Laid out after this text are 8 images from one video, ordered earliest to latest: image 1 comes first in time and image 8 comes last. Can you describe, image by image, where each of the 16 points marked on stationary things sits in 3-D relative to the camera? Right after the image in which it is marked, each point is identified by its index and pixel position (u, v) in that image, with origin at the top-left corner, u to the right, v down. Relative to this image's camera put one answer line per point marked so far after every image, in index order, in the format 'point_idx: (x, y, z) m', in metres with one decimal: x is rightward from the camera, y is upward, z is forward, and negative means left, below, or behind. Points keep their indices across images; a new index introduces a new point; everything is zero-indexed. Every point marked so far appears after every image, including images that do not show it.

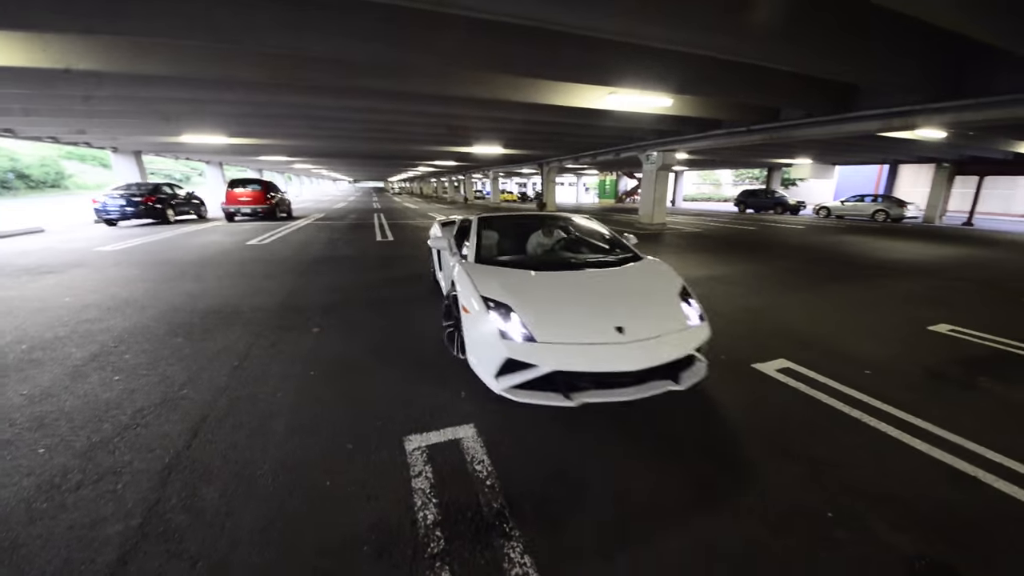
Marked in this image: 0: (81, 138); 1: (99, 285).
0: (-18.7, +6.5, +17.2) m
1: (-7.1, 0.0, +6.9) m
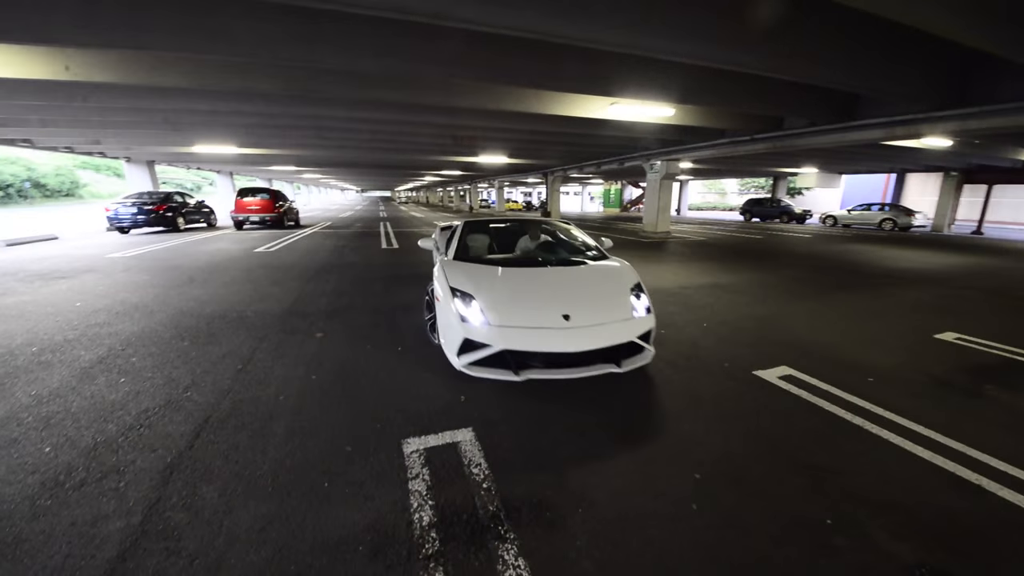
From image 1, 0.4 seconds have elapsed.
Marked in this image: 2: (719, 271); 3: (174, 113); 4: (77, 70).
0: (-18.5, +6.2, +17.6) m
1: (-7.1, 0.0, +7.0) m
2: (+5.1, +0.4, +9.8) m
3: (-8.6, +4.4, +10.1) m
4: (-7.0, +3.5, +6.4) m
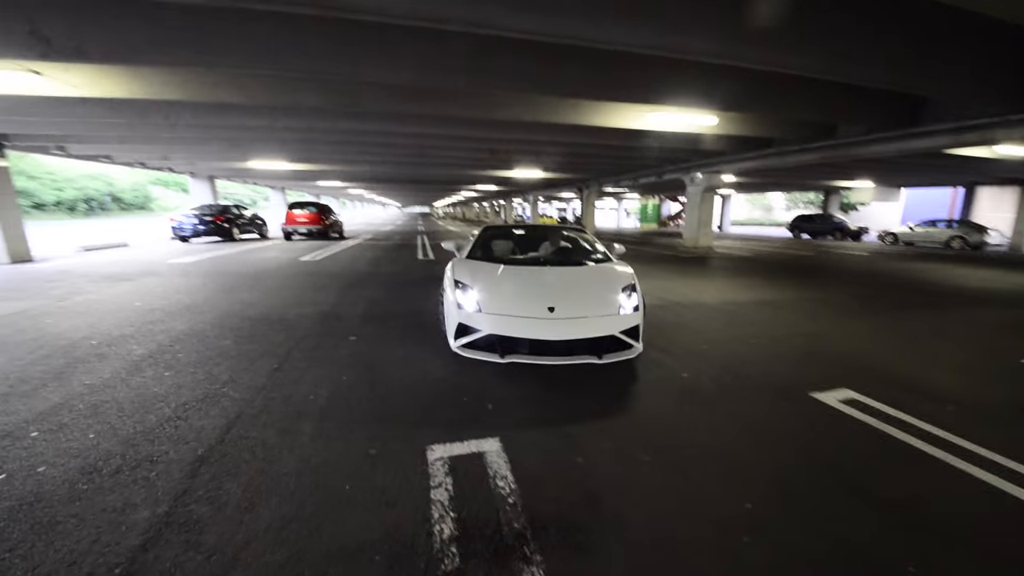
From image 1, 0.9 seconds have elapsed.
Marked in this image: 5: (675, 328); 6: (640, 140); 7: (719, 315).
0: (-16.8, +6.0, +19.2) m
1: (-6.5, -0.1, +7.5) m
2: (+5.9, 0.0, +9.2) m
3: (-7.6, +4.3, +10.9) m
4: (-6.4, +3.5, +7.0) m
5: (+2.3, -0.6, +5.7) m
6: (+3.7, +4.2, +11.3) m
7: (+3.4, -0.4, +6.5) m
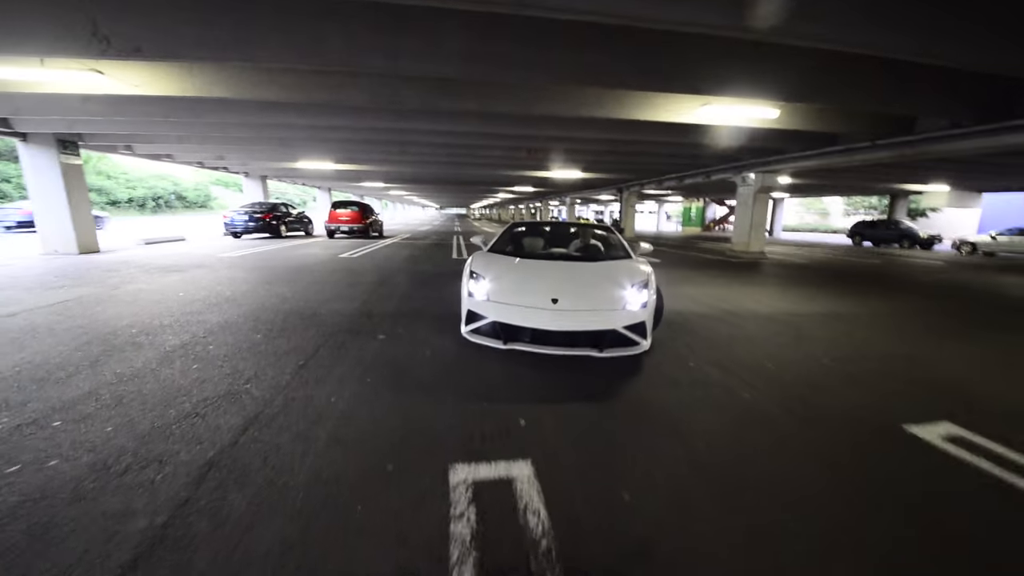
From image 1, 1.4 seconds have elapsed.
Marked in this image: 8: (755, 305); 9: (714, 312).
0: (-14.9, +6.4, +20.3) m
1: (-5.8, +0.1, +7.7) m
2: (+6.7, -0.2, +8.3) m
3: (-6.5, +4.5, +11.2) m
4: (-5.6, +3.7, +7.2) m
5: (+2.8, -0.7, +5.1) m
6: (+4.7, +4.1, +10.6) m
7: (+3.9, -0.6, +5.8) m
8: (+4.4, -0.3, +7.1) m
9: (+3.3, -0.4, +6.4) m
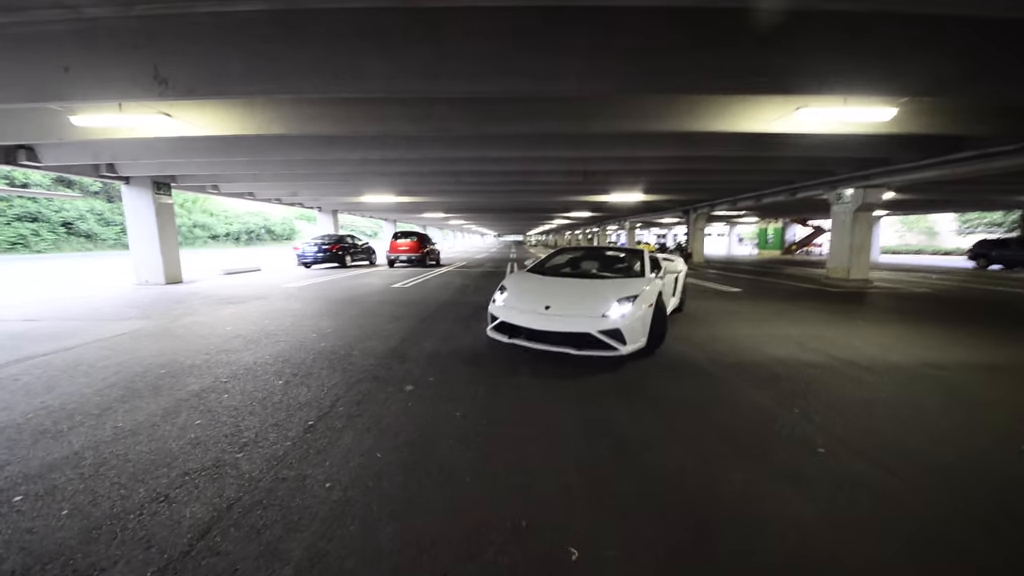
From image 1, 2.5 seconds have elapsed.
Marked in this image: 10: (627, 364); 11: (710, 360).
0: (-11.9, +4.9, +21.8) m
1: (-4.8, -0.6, +7.6) m
2: (+7.6, -0.8, +6.4) m
3: (-5.0, +3.6, +11.4) m
4: (-4.7, +3.1, +7.4) m
5: (+3.3, -1.1, +3.8) m
6: (+6.1, +3.2, +9.2) m
7: (+4.5, -1.1, +4.3) m
8: (+5.2, -0.9, +5.5) m
9: (+4.0, -0.9, +5.0) m
10: (+1.4, -0.9, +4.7) m
11: (+2.5, -0.9, +5.0) m
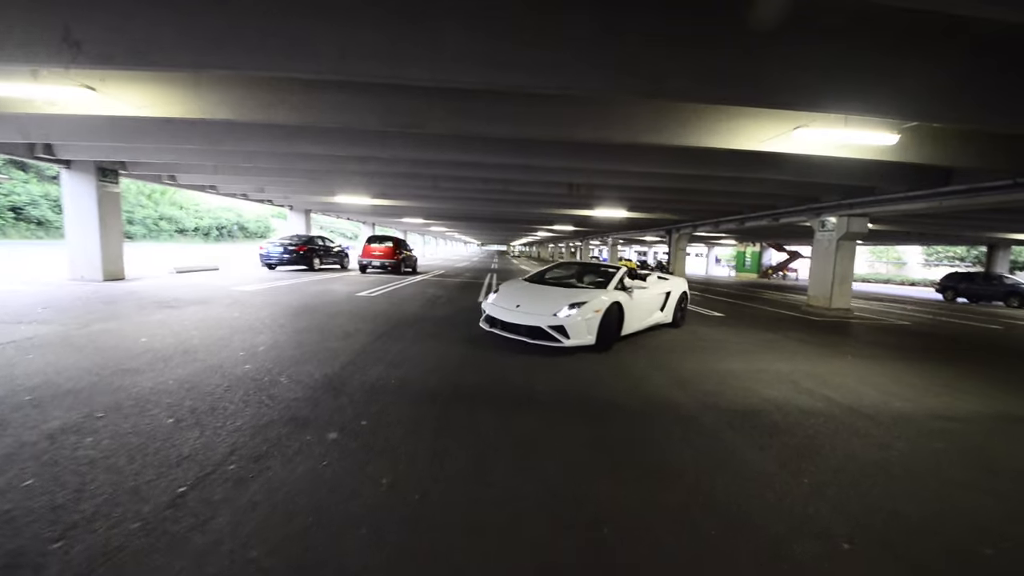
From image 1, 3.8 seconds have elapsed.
0: (-12.9, +4.8, +20.6) m
1: (-5.3, -0.6, +6.6) m
2: (+7.1, -1.4, +6.0) m
3: (-5.5, +3.4, +10.6) m
4: (-5.1, +3.0, +6.5) m
5: (+2.9, -1.5, +3.2) m
6: (+5.6, +2.6, +8.8) m
7: (+4.1, -1.5, +3.8) m
8: (+4.7, -1.4, +5.0) m
9: (+3.6, -1.4, +4.4) m
10: (+1.0, -1.2, +4.1) m
11: (+2.1, -1.3, +4.3) m
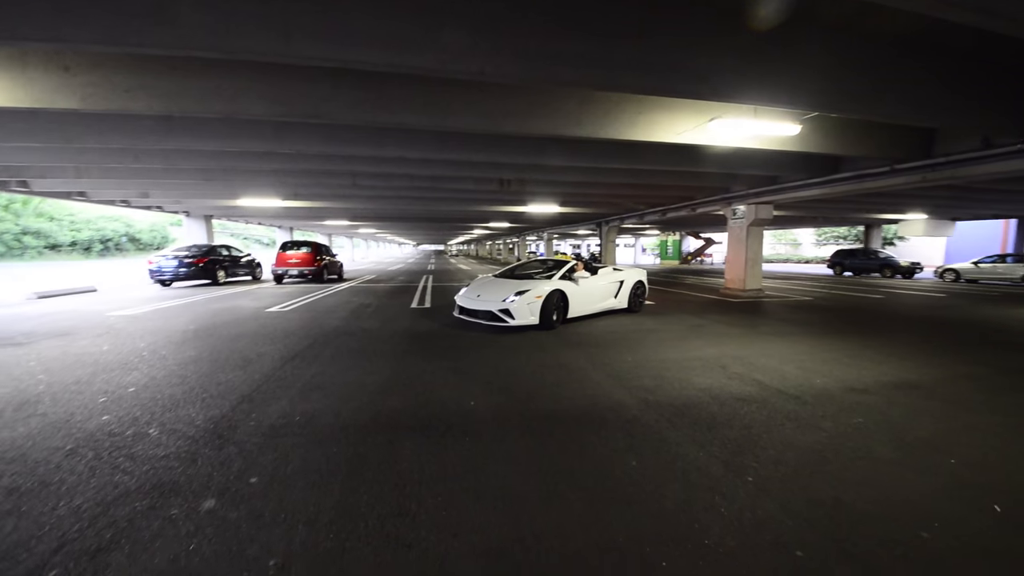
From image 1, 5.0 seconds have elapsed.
0: (-16.2, +3.9, +17.9) m
1: (-6.3, -1.1, +5.3) m
2: (+6.1, -1.1, +6.6) m
3: (-7.3, +3.0, +9.1) m
4: (-6.2, +2.6, +5.2) m
5: (+2.4, -1.4, +3.2) m
6: (+4.0, +2.9, +9.1) m
7: (+3.5, -1.3, +3.9) m
8: (+3.9, -1.2, +5.3) m
9: (+2.8, -1.2, +4.5) m
10: (+0.3, -1.2, +3.7) m
11: (+1.4, -1.2, +4.2) m
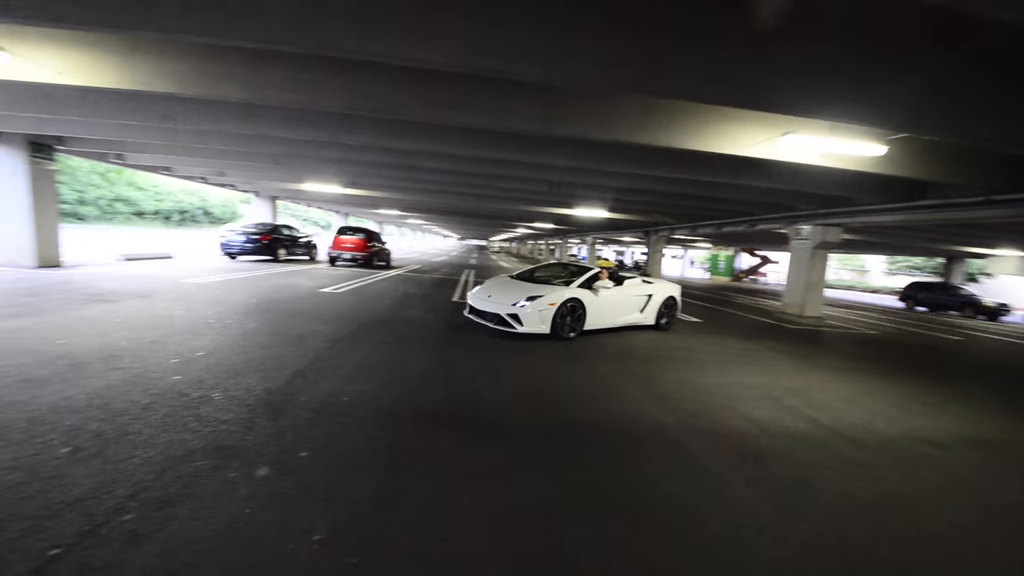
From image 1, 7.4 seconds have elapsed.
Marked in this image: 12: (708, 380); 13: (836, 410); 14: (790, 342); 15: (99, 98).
0: (-13.9, +5.2, +19.4) m
1: (-5.8, -0.5, +5.9) m
2: (+6.7, -1.7, +6.0) m
3: (-6.0, +3.6, +9.8) m
4: (-5.4, +3.1, +5.7) m
5: (+2.7, -1.6, +2.9) m
6: (+5.2, +2.4, +8.7) m
7: (+3.8, -1.7, +3.6) m
8: (+4.4, -1.6, +4.9) m
9: (+3.2, -1.5, +4.2) m
10: (+0.7, -1.3, +3.7) m
11: (+1.7, -1.4, +4.0) m
12: (+2.9, -1.3, +5.7) m
13: (+4.2, -1.5, +4.9) m
14: (+6.7, -1.3, +9.6) m
15: (-7.9, +3.5, +7.5) m
